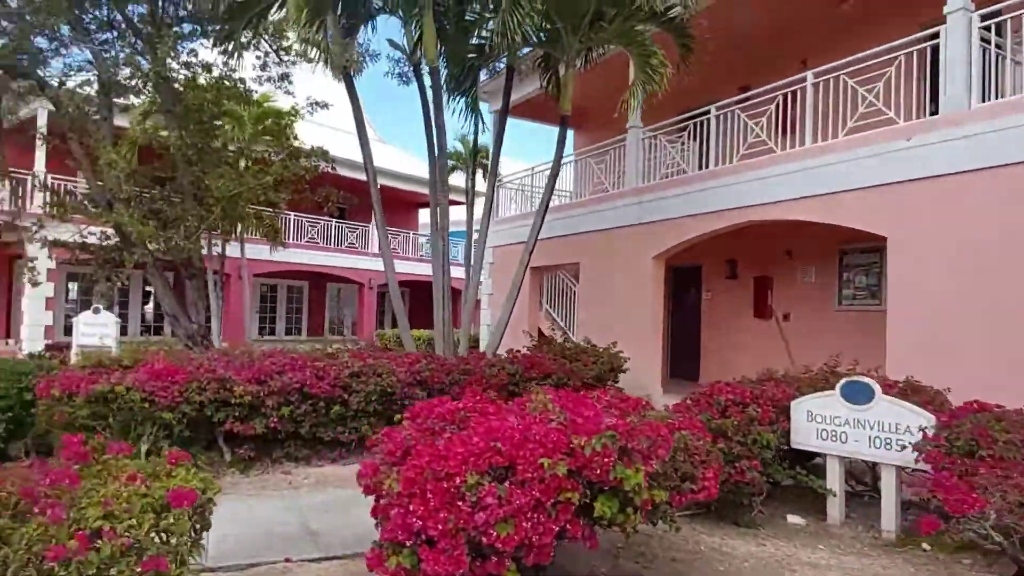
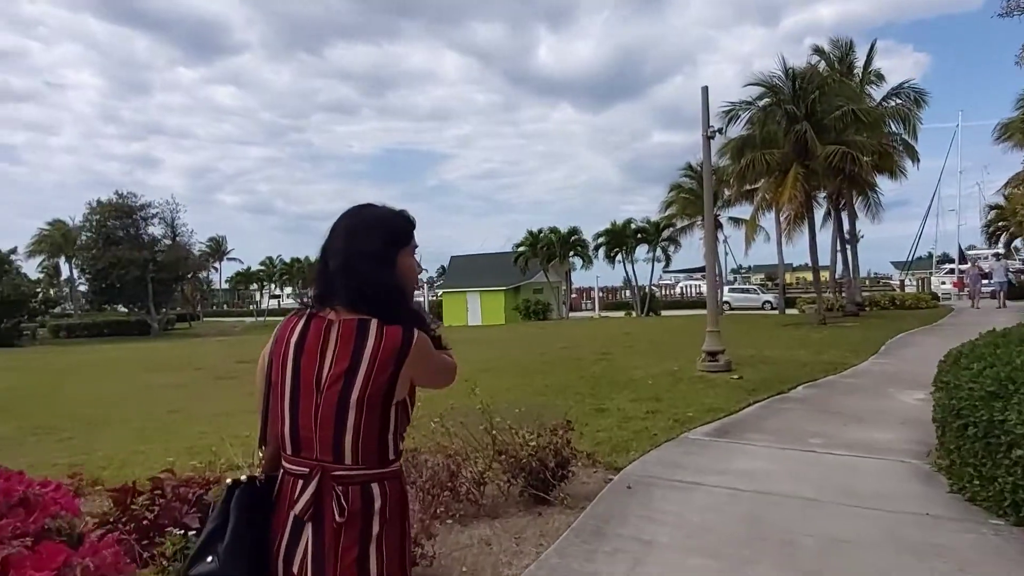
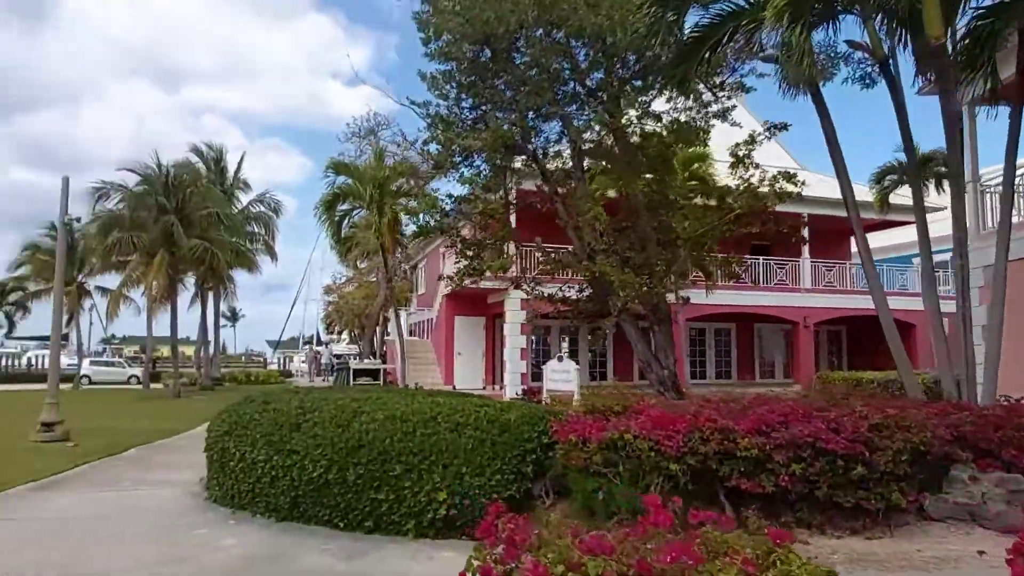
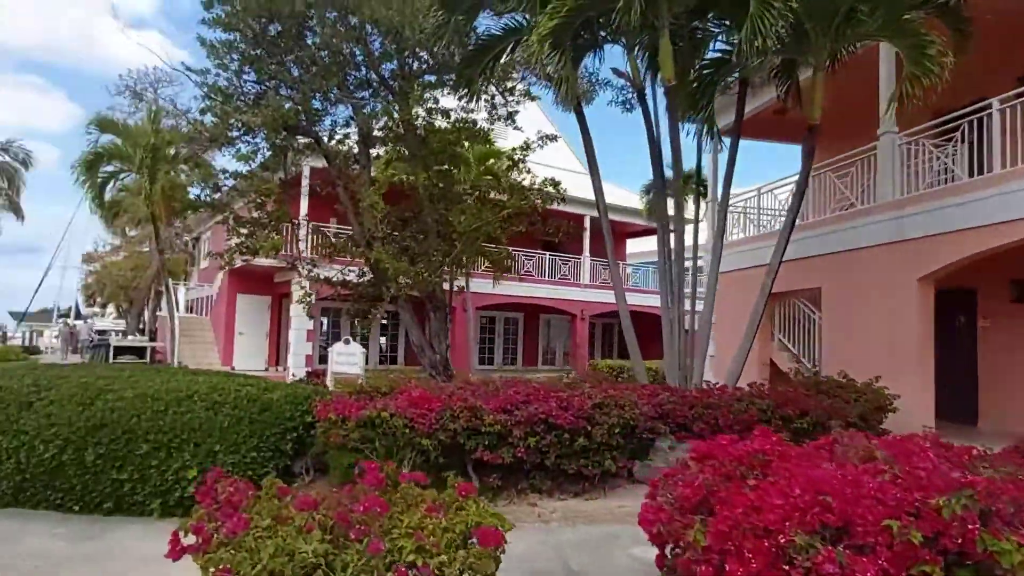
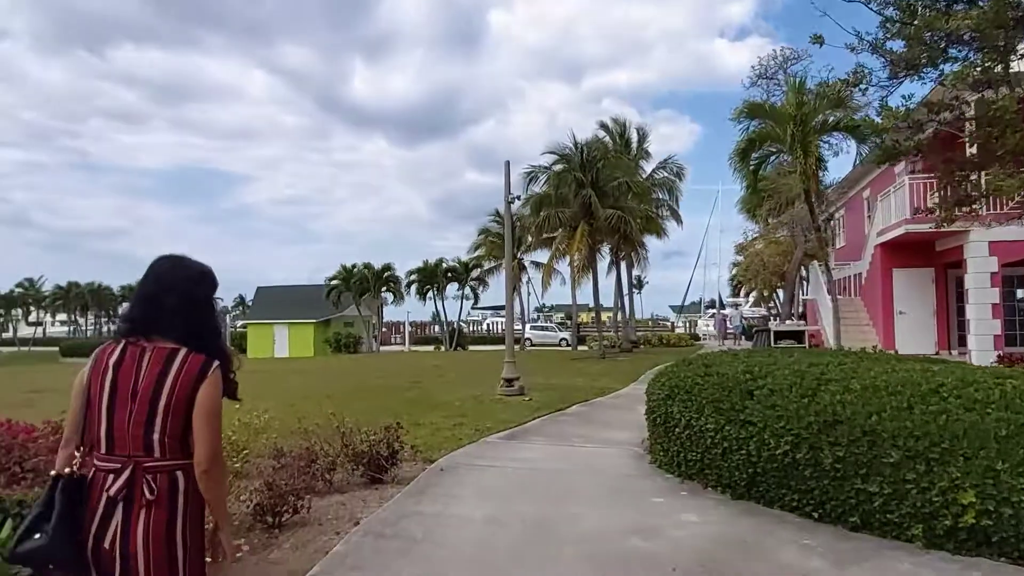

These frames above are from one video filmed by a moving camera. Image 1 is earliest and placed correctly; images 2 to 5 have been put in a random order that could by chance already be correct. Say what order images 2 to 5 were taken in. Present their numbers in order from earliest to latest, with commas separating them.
4, 3, 5, 2
